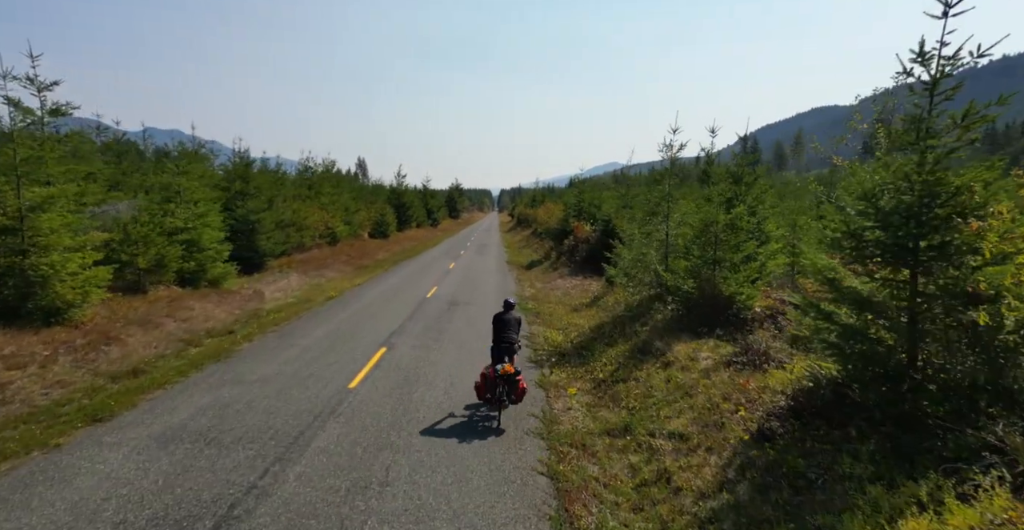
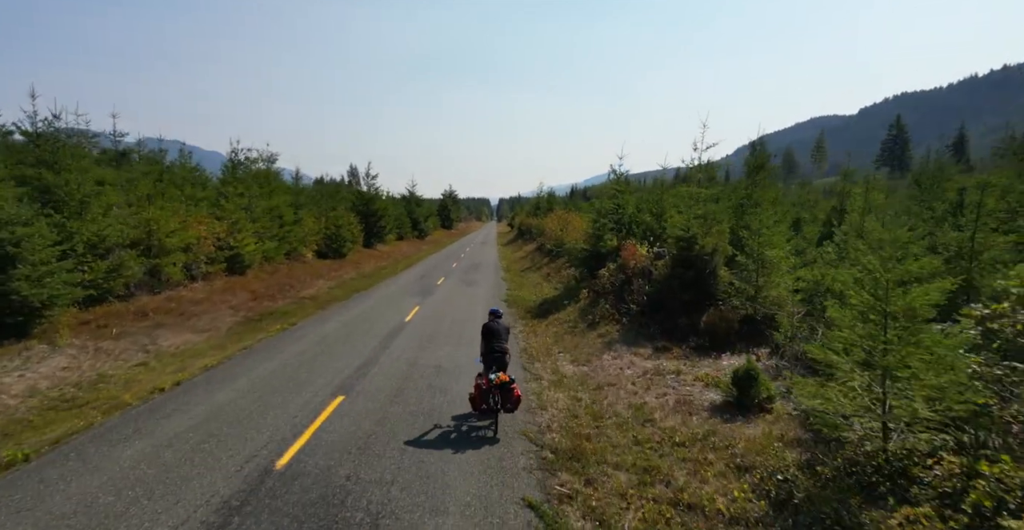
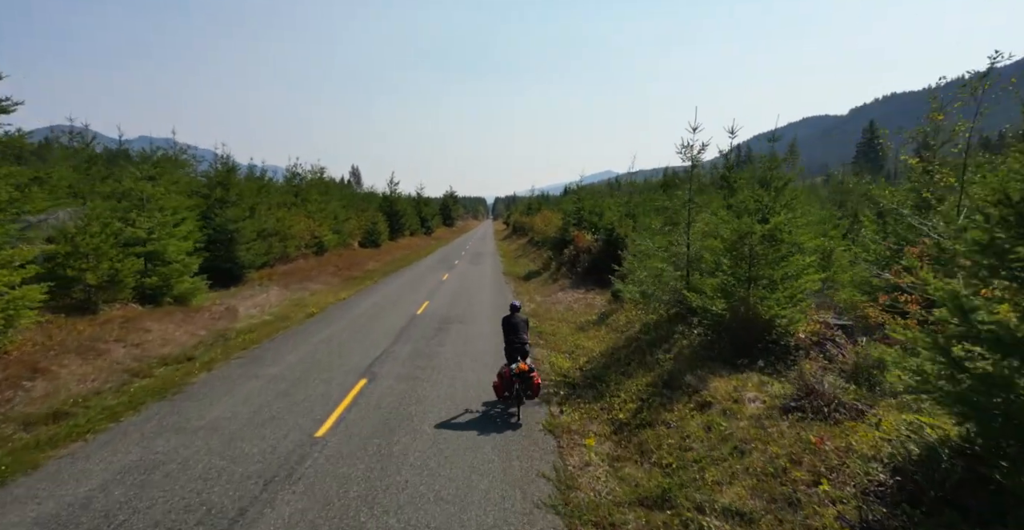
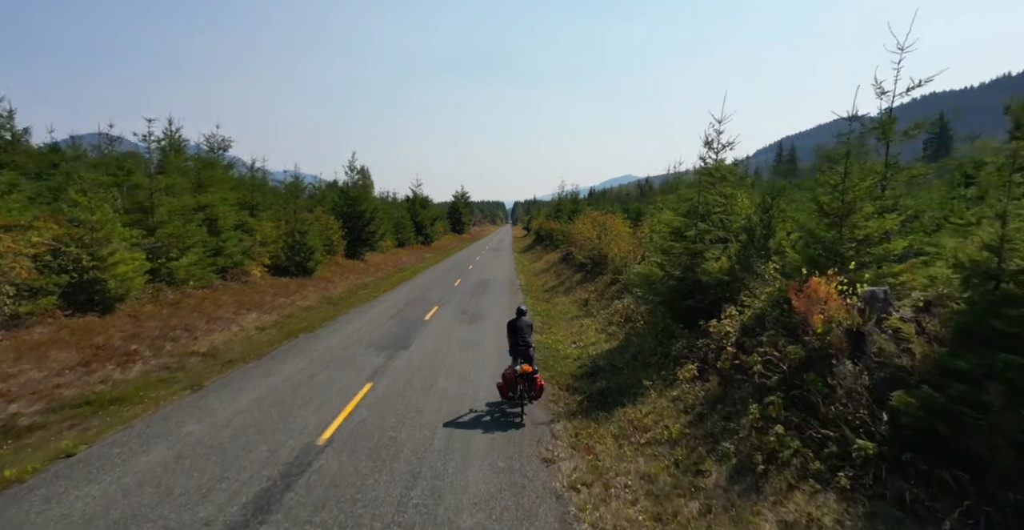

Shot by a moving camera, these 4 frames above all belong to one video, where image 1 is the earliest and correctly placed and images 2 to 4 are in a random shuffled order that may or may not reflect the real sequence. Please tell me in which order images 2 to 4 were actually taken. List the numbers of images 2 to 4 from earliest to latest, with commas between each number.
3, 2, 4
